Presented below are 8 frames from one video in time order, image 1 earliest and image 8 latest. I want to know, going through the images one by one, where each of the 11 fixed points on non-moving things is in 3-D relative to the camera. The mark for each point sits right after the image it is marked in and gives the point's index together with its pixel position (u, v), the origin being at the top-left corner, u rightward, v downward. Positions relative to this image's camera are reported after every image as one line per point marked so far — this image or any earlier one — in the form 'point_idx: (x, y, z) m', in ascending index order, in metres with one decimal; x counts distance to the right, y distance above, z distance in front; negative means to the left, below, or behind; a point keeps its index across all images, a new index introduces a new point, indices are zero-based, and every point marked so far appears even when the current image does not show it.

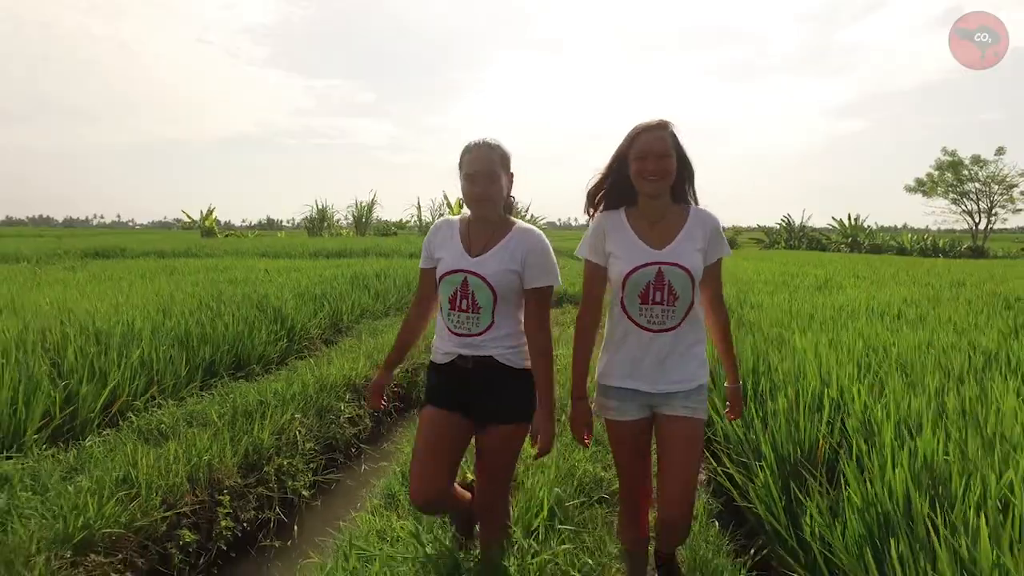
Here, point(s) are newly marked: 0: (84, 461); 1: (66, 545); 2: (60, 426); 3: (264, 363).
0: (-2.1, -0.8, +3.1) m
1: (-1.8, -1.0, +2.5) m
2: (-2.4, -0.7, +3.3) m
3: (-2.1, -0.6, +5.2) m
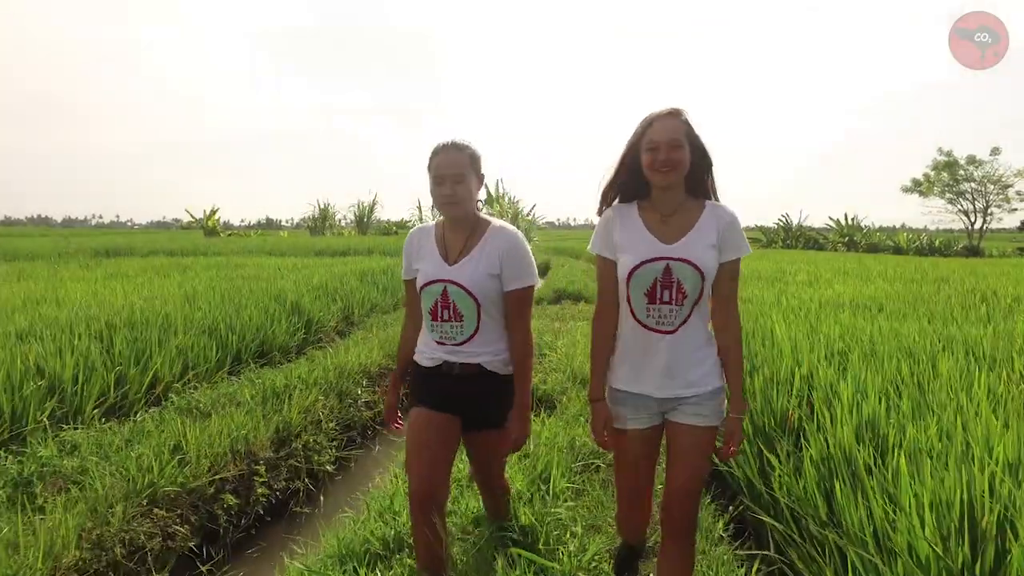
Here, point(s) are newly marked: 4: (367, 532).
0: (-2.1, -0.8, +3.5) m
1: (-1.7, -1.0, +2.9) m
2: (-2.4, -0.7, +3.7) m
3: (-2.0, -0.6, +5.6) m
4: (-0.6, -1.1, +2.8) m
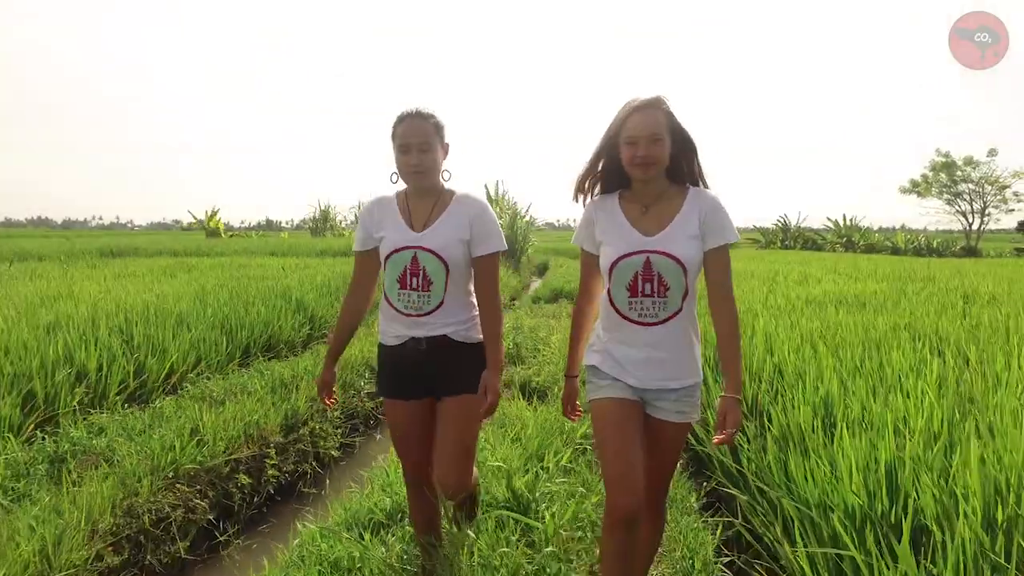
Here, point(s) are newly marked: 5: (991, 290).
0: (-2.1, -0.8, +3.7) m
1: (-1.8, -0.9, +3.2) m
2: (-2.4, -0.6, +4.0) m
3: (-2.1, -0.5, +5.9) m
4: (-0.7, -1.0, +3.0) m
5: (+5.9, 0.0, +7.7) m
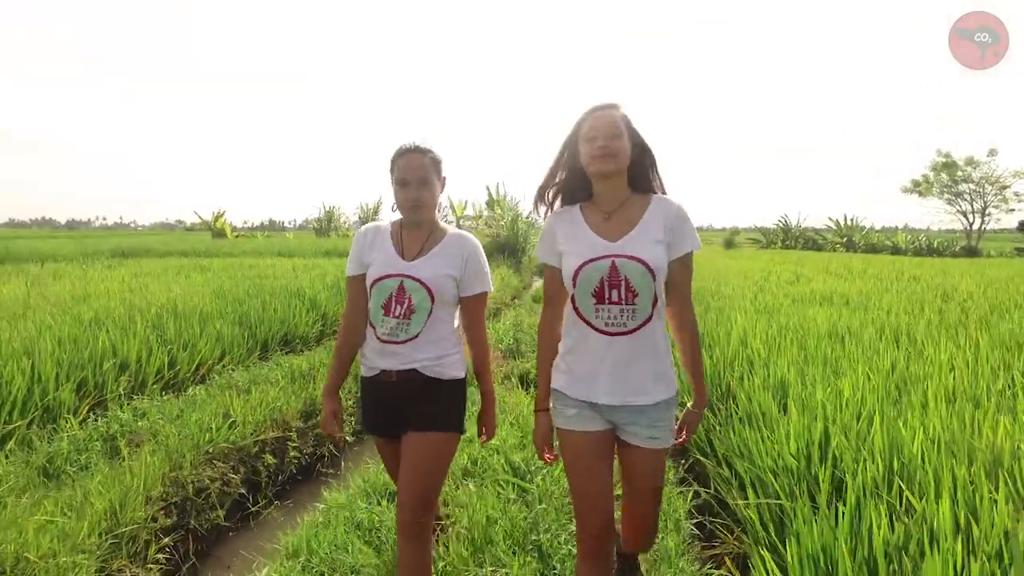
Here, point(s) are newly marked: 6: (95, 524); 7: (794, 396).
0: (-2.1, -0.8, +4.1) m
1: (-1.8, -0.9, +3.6) m
2: (-2.4, -0.6, +4.4) m
3: (-2.1, -0.5, +6.3) m
4: (-0.7, -1.0, +3.4) m
5: (+6.0, 0.0, +8.1) m
6: (-1.8, -1.0, +2.7) m
7: (+1.4, -0.5, +2.8) m
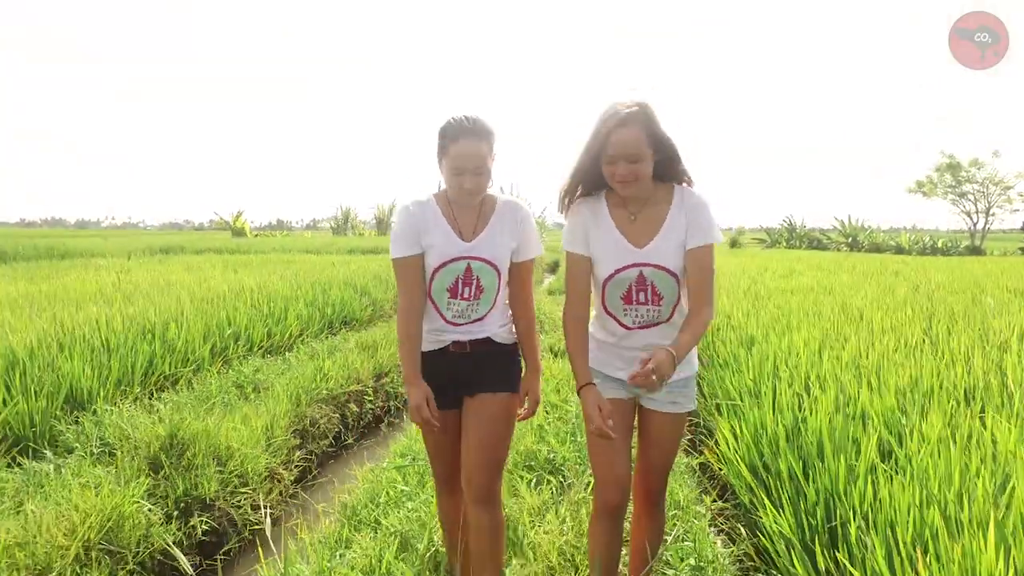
0: (-1.9, -0.6, +5.3) m
1: (-1.5, -0.8, +4.7) m
2: (-2.1, -0.5, +5.5) m
3: (-1.8, -0.4, +7.4) m
4: (-0.4, -0.9, +4.5) m
5: (+6.3, +0.1, +9.1) m
6: (-1.5, -0.9, +3.8) m
7: (+1.6, -0.4, +3.9) m
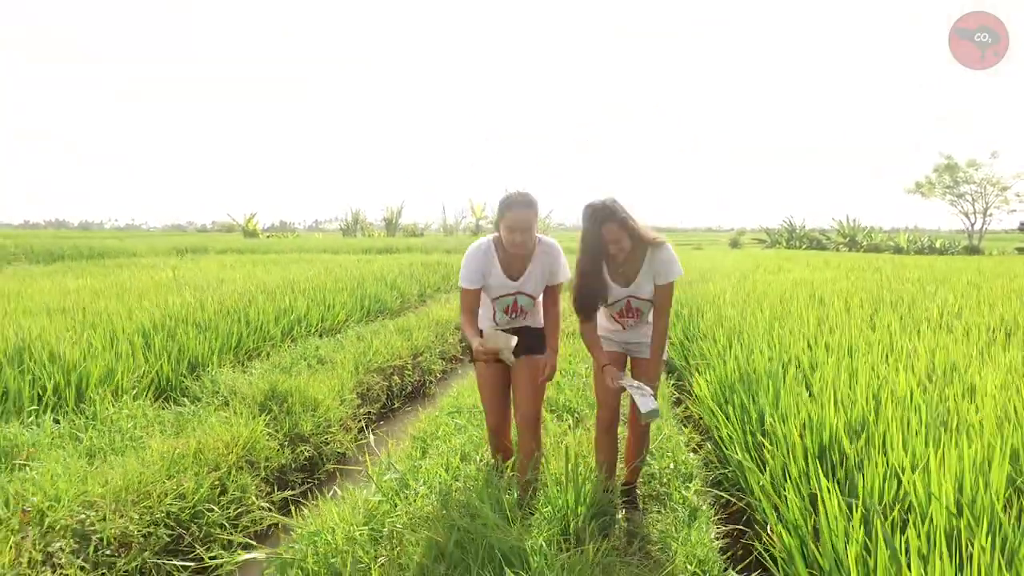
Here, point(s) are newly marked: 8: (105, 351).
0: (-1.7, -0.5, +6.2) m
1: (-1.3, -0.7, +5.7) m
2: (-2.0, -0.4, +6.5) m
3: (-1.6, -0.3, +8.4) m
4: (-0.3, -0.8, +5.5) m
5: (+6.5, +0.2, +10.1) m
6: (-1.3, -0.8, +4.7) m
7: (+1.8, -0.3, +4.9) m
8: (-2.7, -0.4, +4.1) m
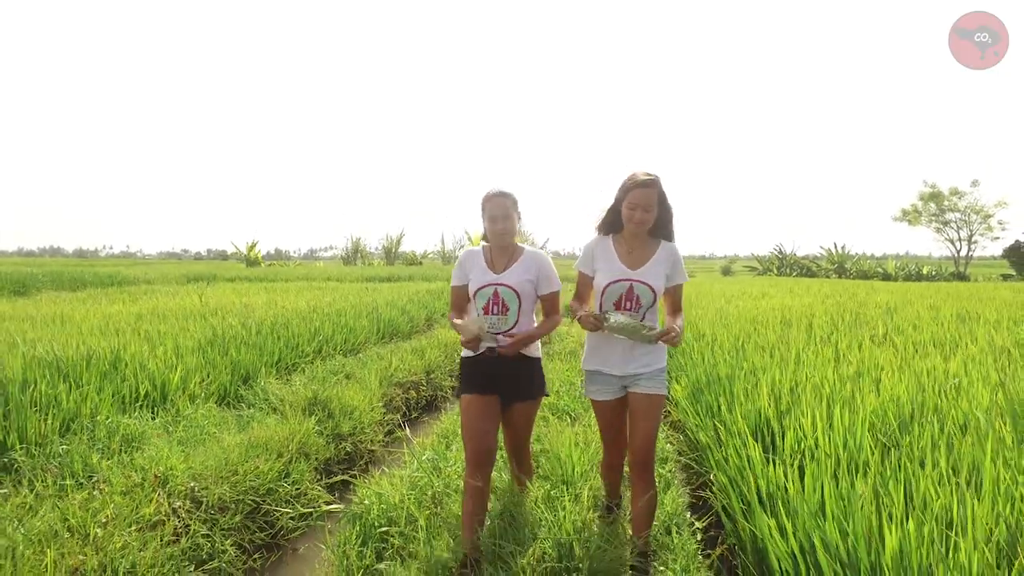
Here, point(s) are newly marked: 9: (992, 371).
0: (-1.6, -0.8, +7.0) m
1: (-1.3, -1.0, +6.4) m
2: (-1.9, -0.7, +7.3) m
3: (-1.6, -0.7, +9.1) m
4: (-0.2, -1.0, +6.3) m
5: (+6.5, -0.2, +10.9) m
6: (-1.3, -1.0, +5.5) m
7: (+1.8, -0.5, +5.7) m
8: (-2.6, -0.6, +4.9) m
9: (+2.8, -0.5, +3.6) m
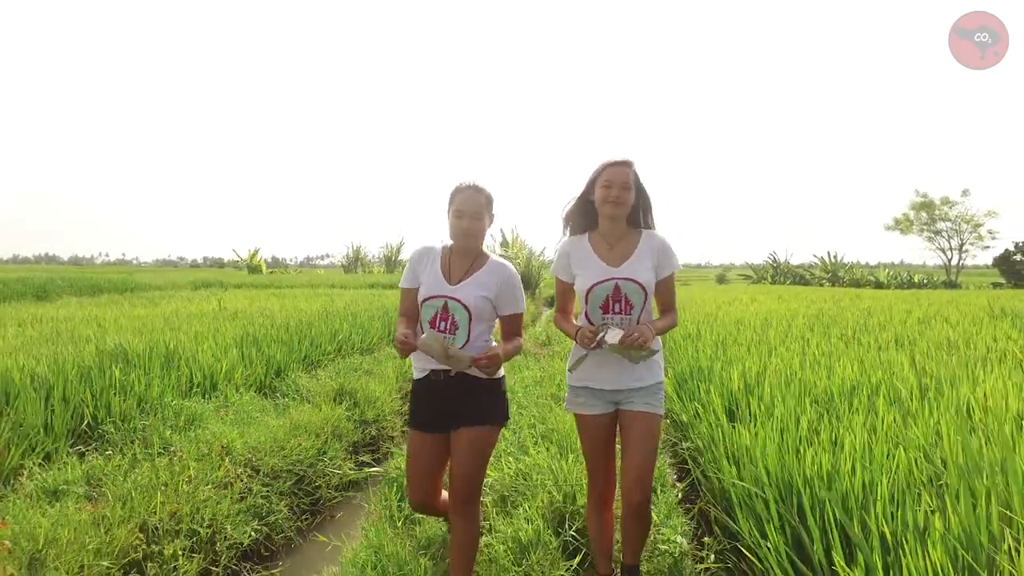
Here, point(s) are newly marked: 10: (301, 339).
0: (-1.6, -0.9, +7.6) m
1: (-1.2, -1.0, +7.0) m
2: (-1.9, -0.7, +7.9) m
3: (-1.5, -0.7, +9.7) m
4: (-0.2, -1.1, +6.9) m
5: (+6.5, -0.3, +11.6) m
6: (-1.2, -1.0, +6.1) m
7: (+1.9, -0.5, +6.3) m
8: (-2.6, -0.6, +5.5) m
9: (+2.8, -0.5, +4.3) m
10: (-2.3, -0.6, +6.9) m
